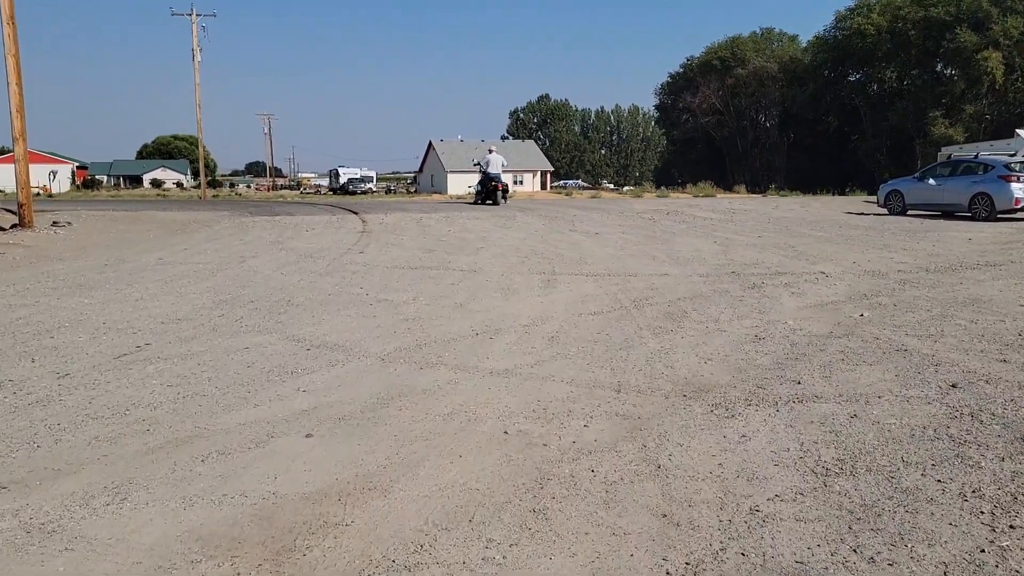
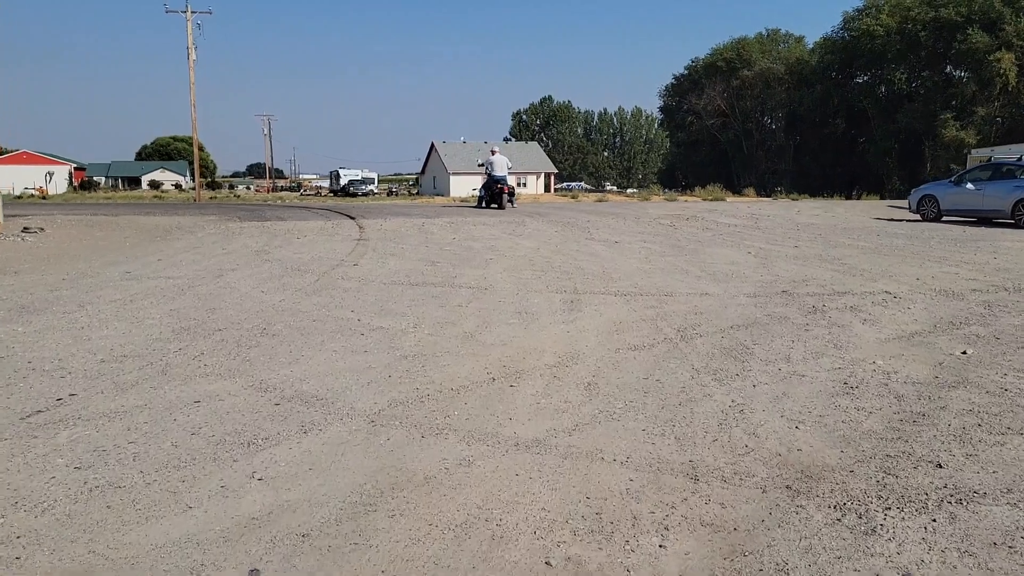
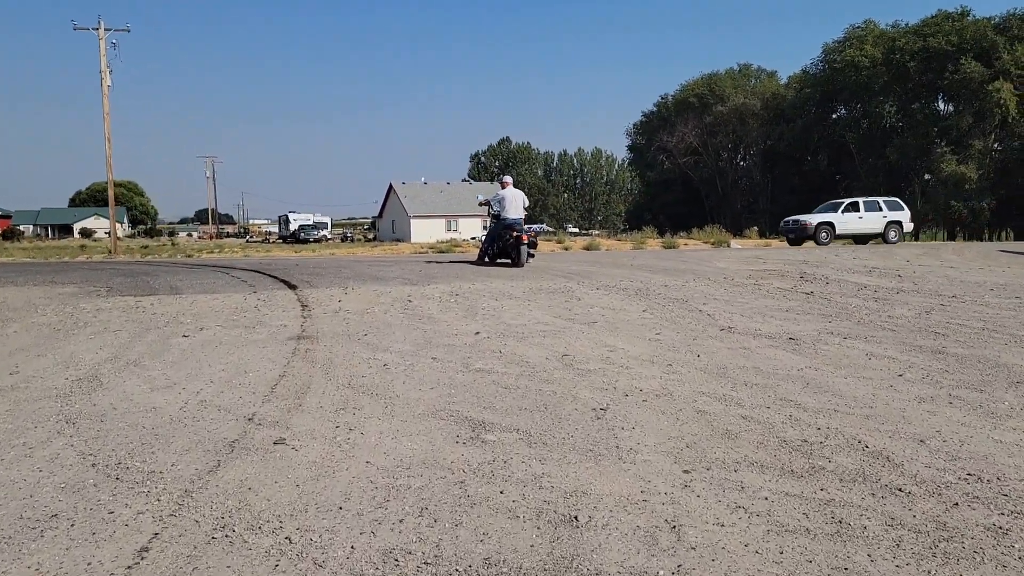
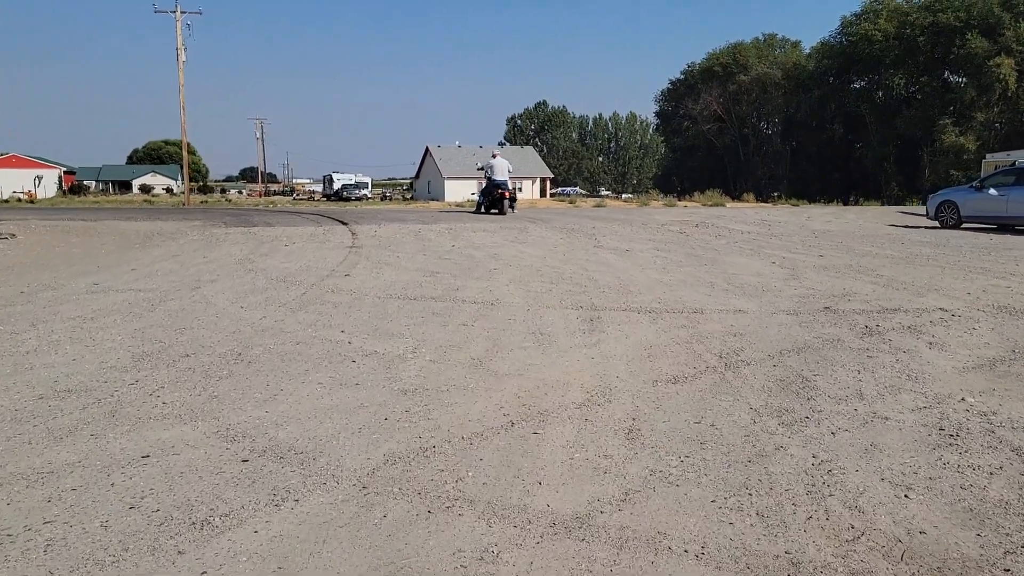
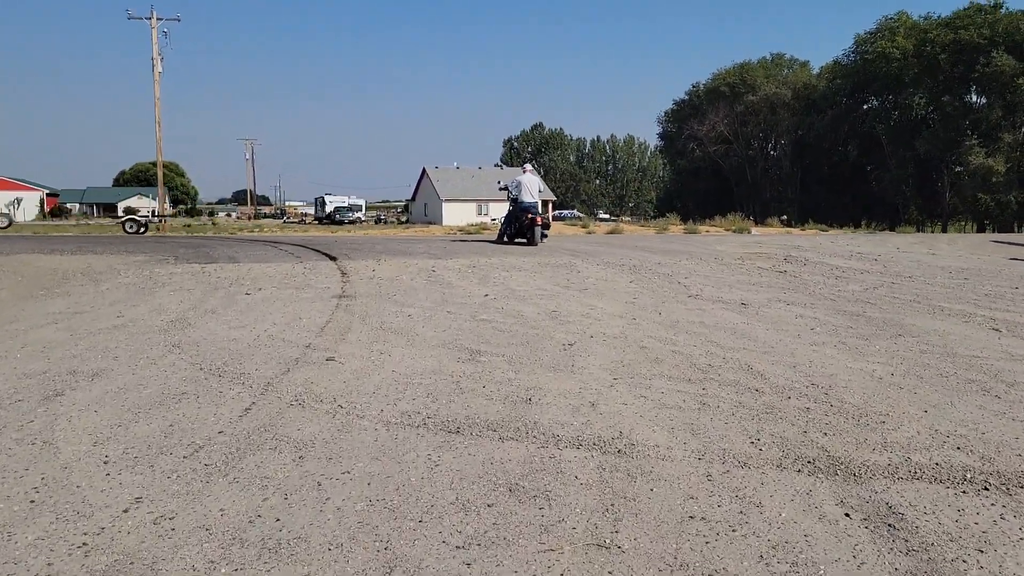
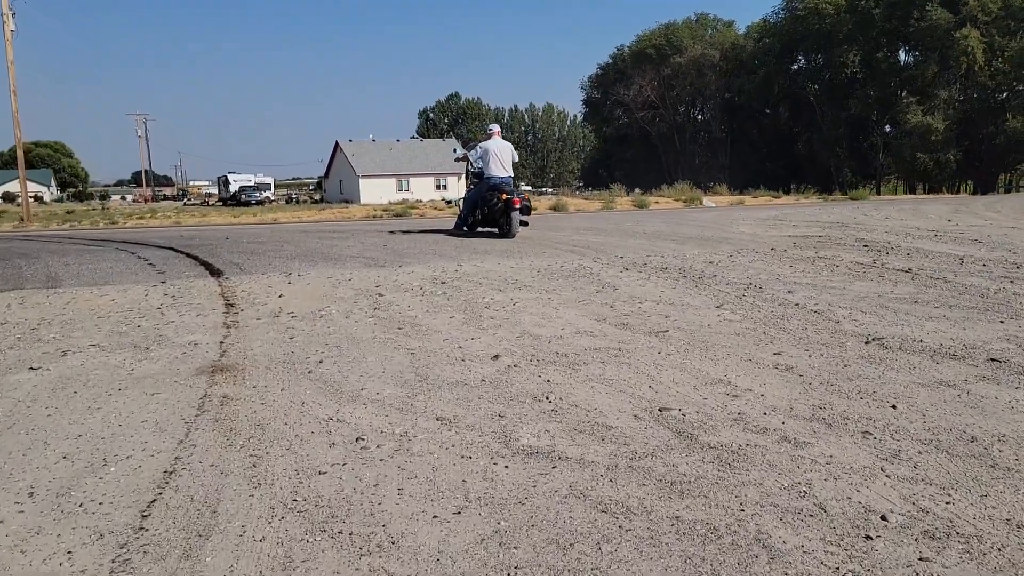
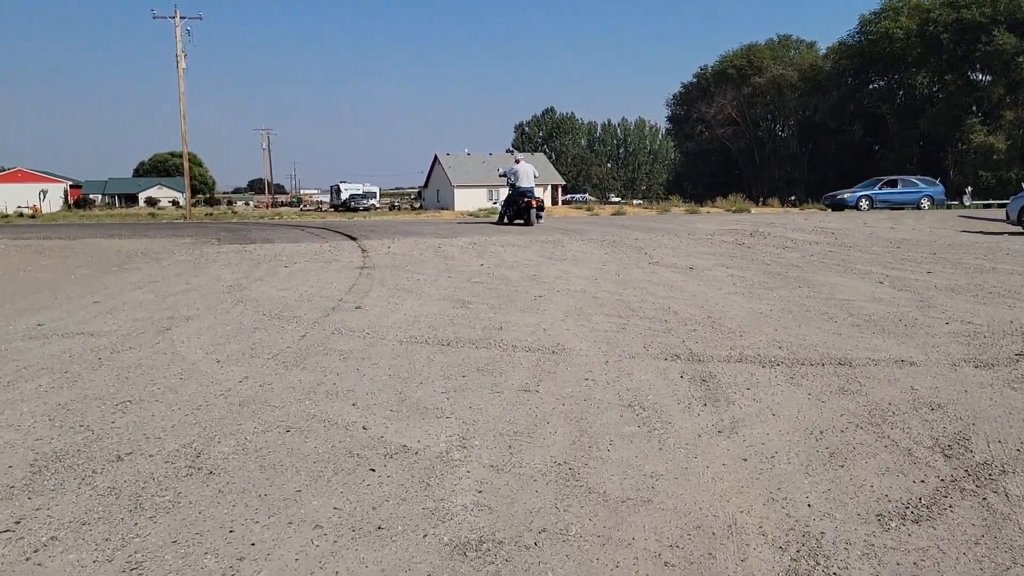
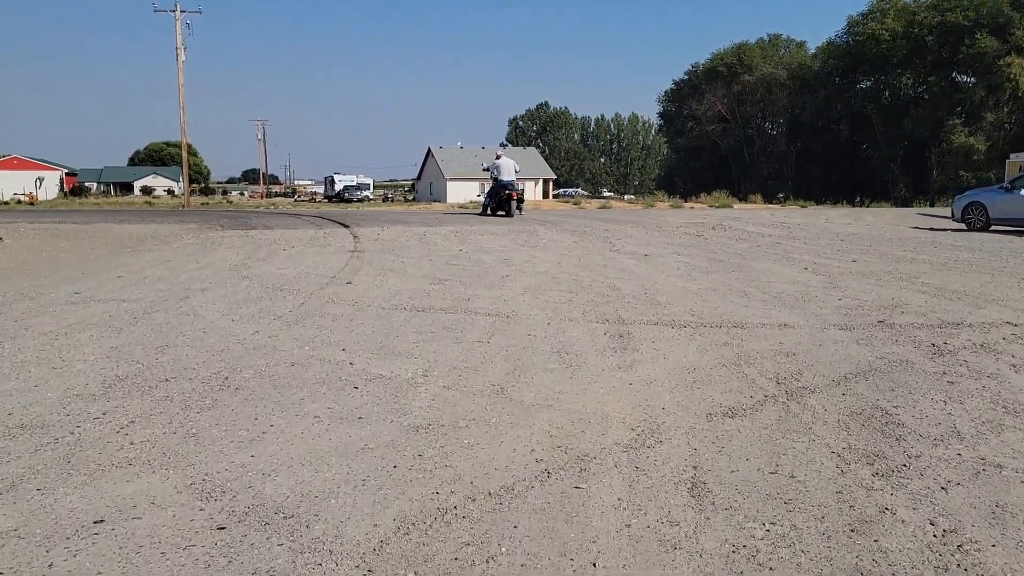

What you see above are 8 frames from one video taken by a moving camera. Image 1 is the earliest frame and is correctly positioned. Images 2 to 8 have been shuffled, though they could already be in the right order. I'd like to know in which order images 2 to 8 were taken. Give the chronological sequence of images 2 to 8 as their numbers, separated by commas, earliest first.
2, 4, 8, 7, 5, 3, 6
